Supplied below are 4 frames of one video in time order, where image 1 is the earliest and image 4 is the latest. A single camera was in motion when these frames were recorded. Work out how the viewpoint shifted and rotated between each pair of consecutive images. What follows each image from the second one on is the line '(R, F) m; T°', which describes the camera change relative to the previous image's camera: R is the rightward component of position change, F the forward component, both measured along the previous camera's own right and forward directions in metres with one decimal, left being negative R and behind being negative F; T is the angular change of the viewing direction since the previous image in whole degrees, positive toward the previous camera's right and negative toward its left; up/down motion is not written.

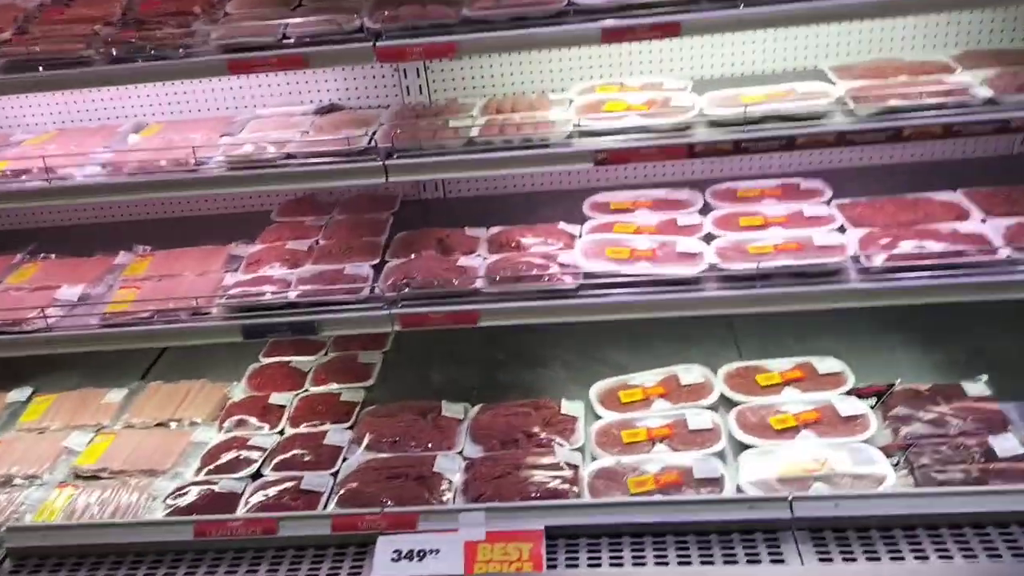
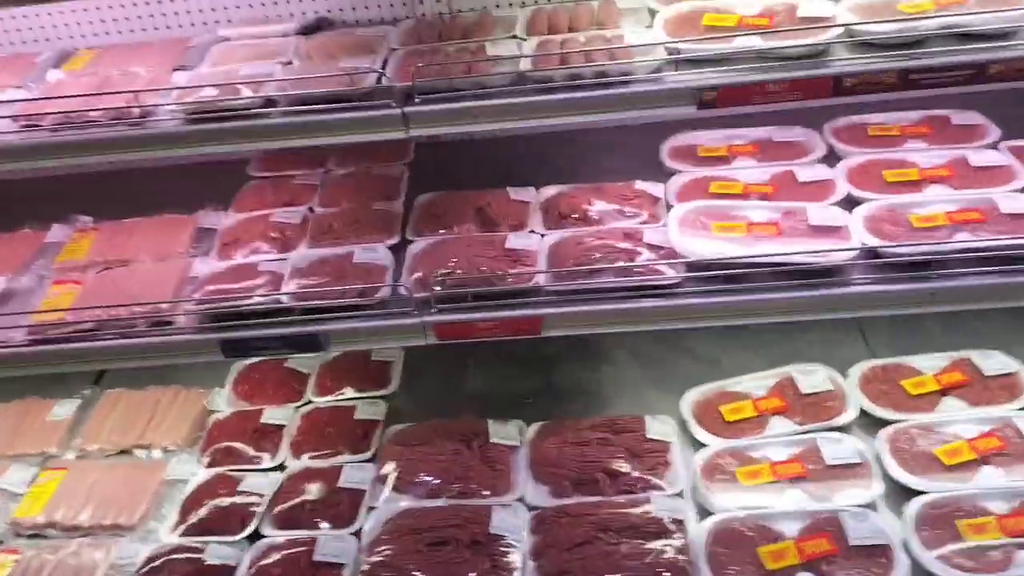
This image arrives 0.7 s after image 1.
(-0.2, +0.7) m; +1°
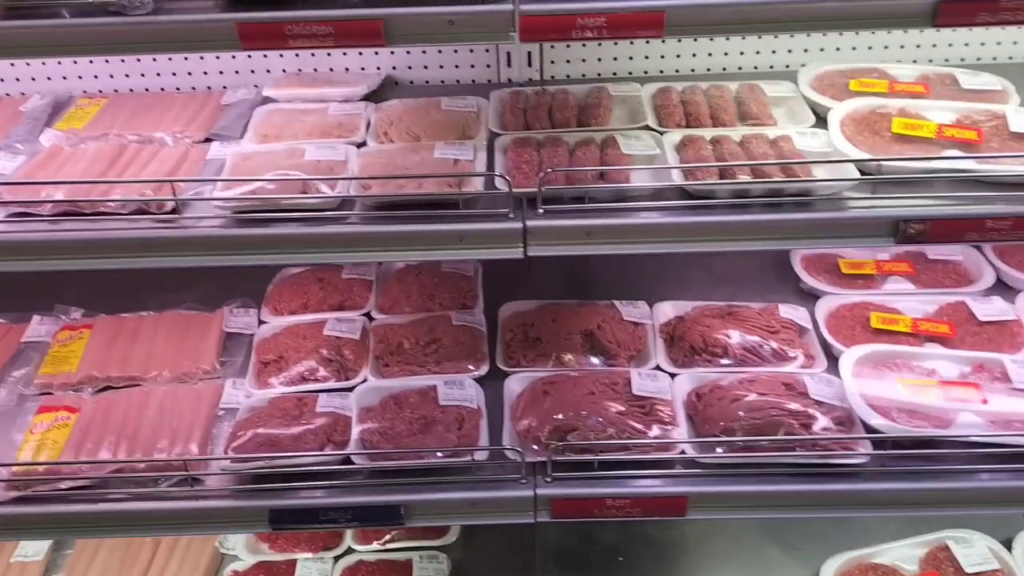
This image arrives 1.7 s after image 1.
(-0.4, +0.4) m; +4°
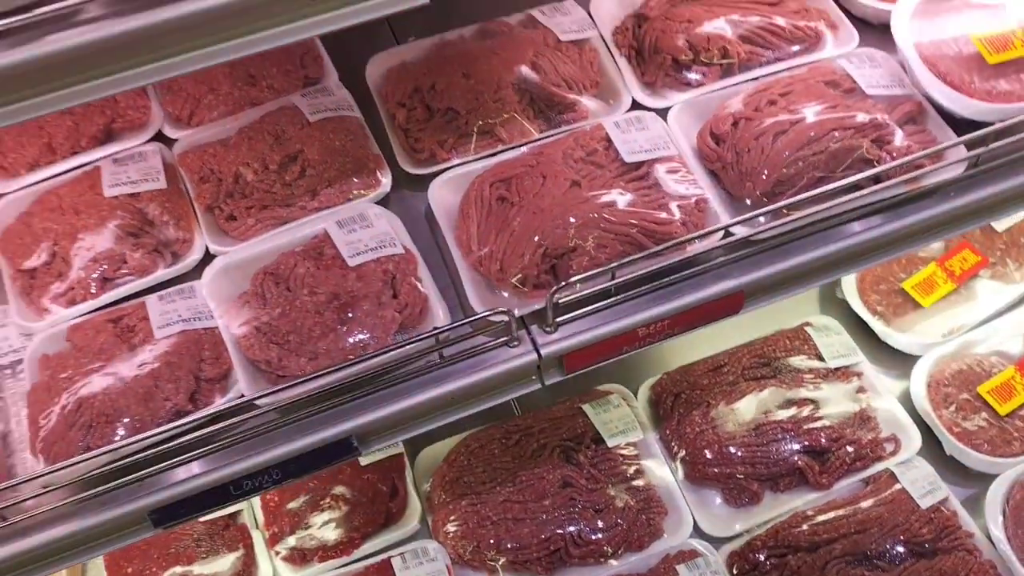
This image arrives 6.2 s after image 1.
(-0.1, +0.6) m; +11°
